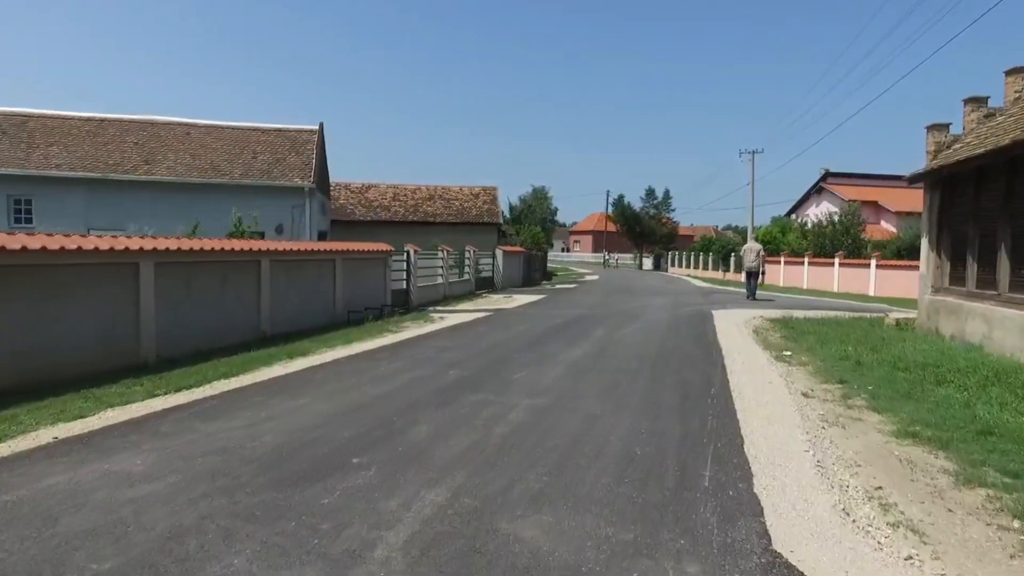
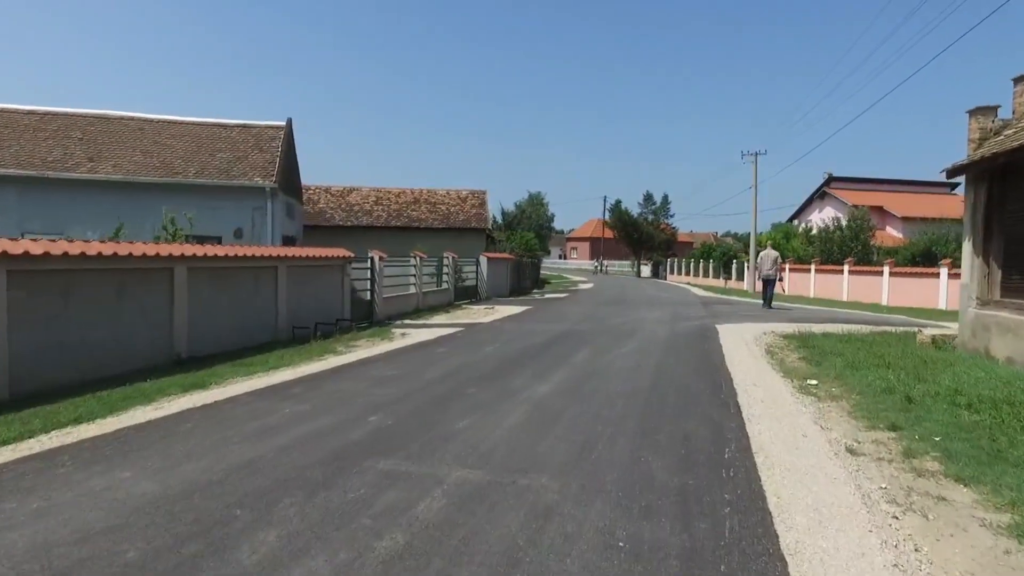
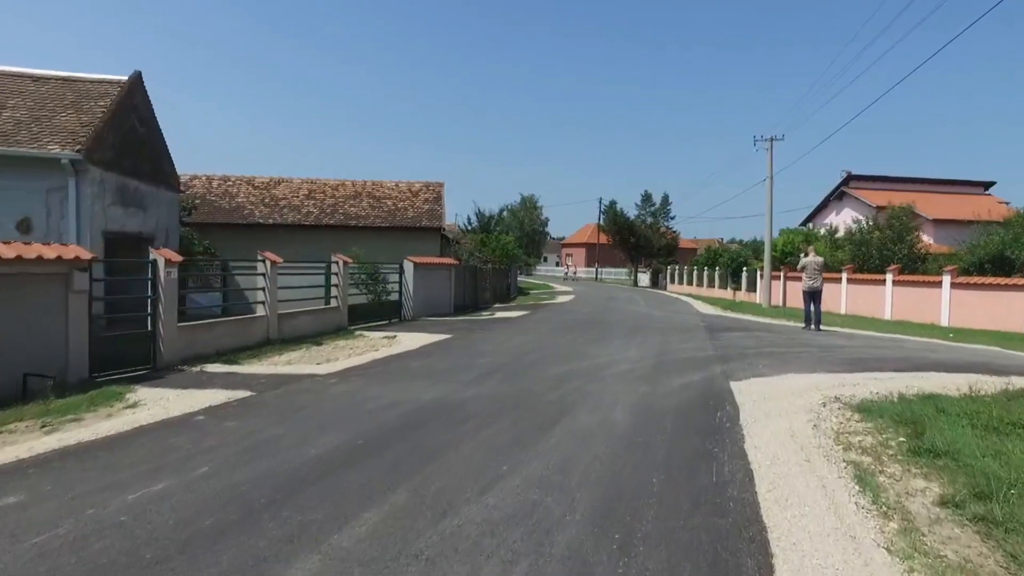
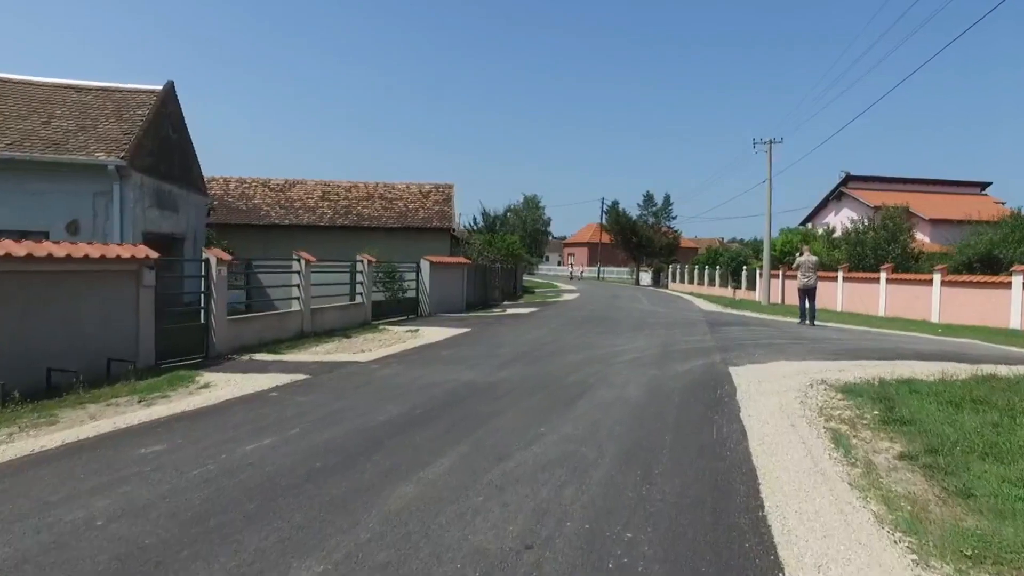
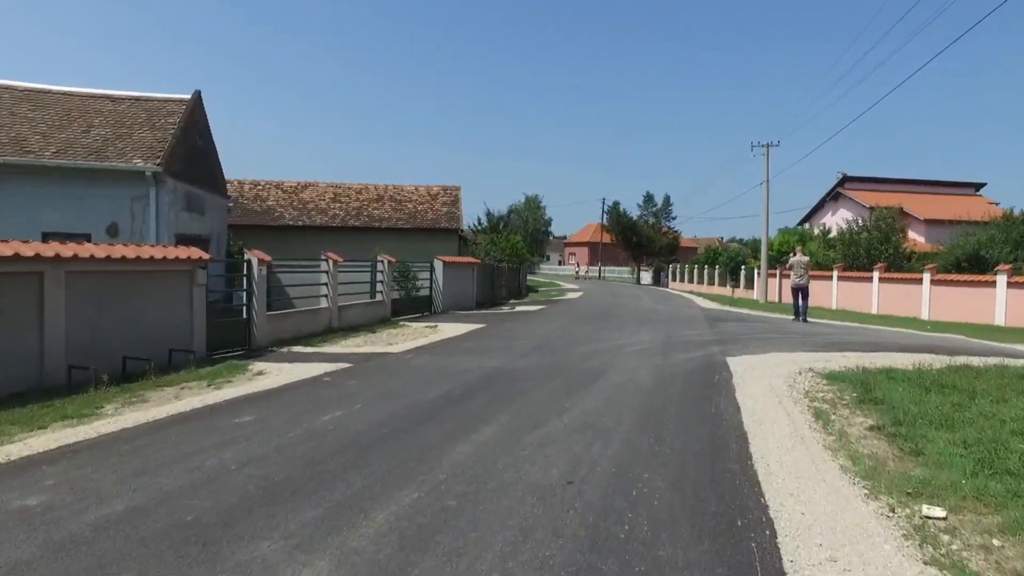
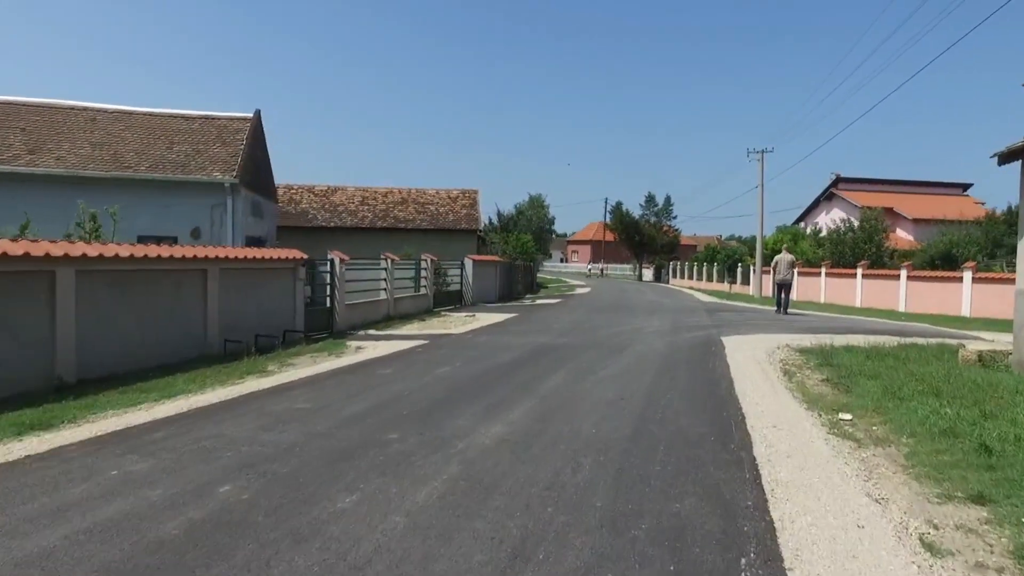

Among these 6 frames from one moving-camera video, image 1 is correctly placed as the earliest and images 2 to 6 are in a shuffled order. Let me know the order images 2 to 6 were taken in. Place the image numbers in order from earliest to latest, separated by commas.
2, 6, 5, 4, 3
